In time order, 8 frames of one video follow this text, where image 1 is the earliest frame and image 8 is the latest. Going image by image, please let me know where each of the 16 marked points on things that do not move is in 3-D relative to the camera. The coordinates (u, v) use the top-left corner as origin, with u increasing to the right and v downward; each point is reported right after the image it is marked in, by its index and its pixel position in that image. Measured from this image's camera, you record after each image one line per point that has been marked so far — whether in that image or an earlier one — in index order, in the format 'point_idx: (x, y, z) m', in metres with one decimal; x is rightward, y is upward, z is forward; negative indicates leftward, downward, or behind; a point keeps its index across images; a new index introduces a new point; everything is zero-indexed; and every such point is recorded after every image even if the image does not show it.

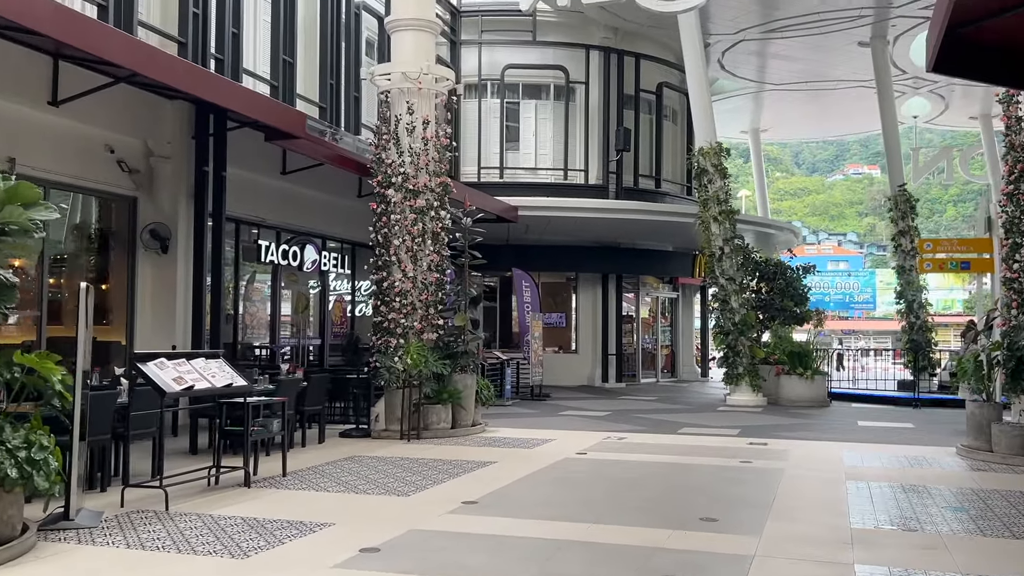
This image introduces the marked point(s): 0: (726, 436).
0: (+2.6, -1.8, +10.5) m
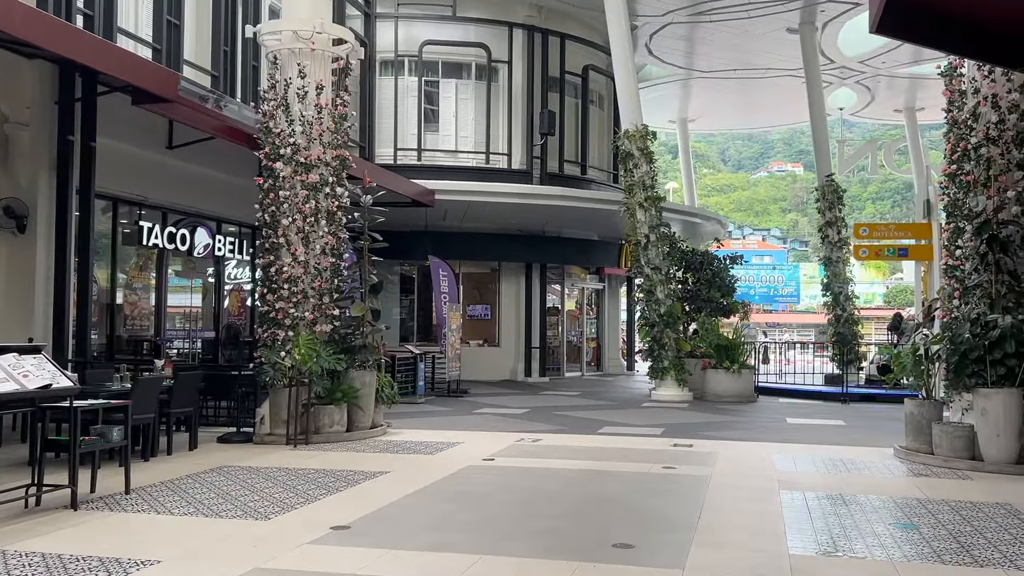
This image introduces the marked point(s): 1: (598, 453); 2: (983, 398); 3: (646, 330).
0: (+1.5, -1.6, +9.7) m
1: (+0.8, -1.6, +8.6) m
2: (+4.0, -0.9, +7.4) m
3: (+2.4, -0.7, +15.5) m
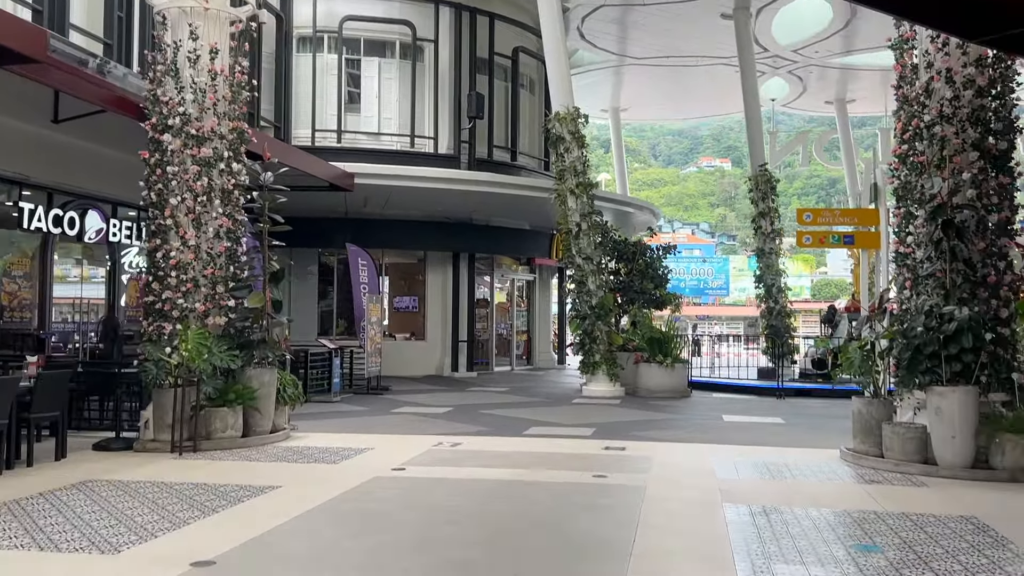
0: (+0.7, -1.5, +8.9) m
1: (+0.1, -1.5, +7.8) m
2: (+3.3, -0.9, +6.9) m
3: (+1.1, -0.6, +14.8) m
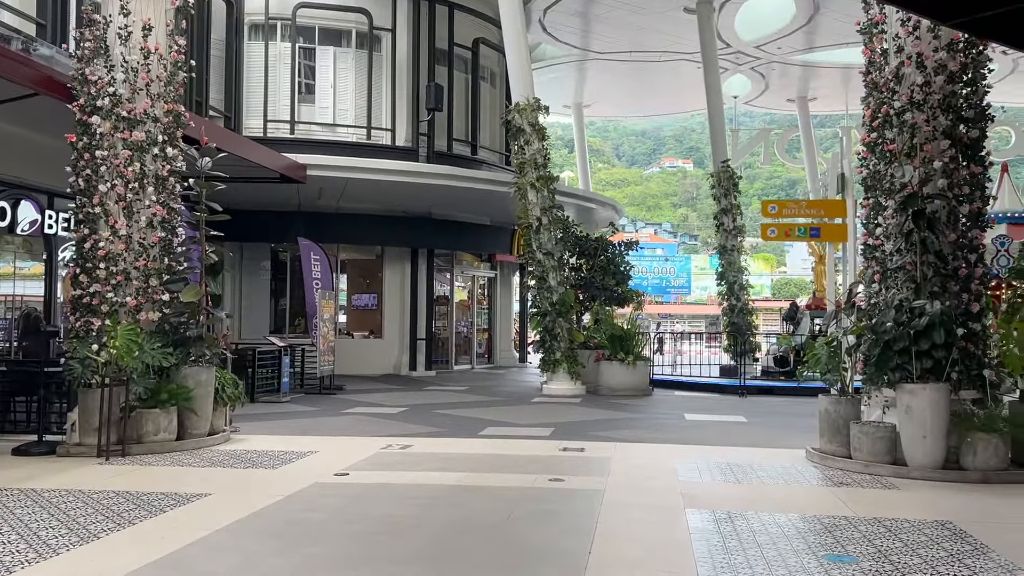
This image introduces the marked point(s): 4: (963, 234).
0: (+0.2, -1.5, +8.5) m
1: (-0.3, -1.5, +7.3) m
2: (+3.0, -0.8, +6.6) m
3: (+0.4, -0.5, +14.4) m
4: (+3.6, +0.4, +6.9) m
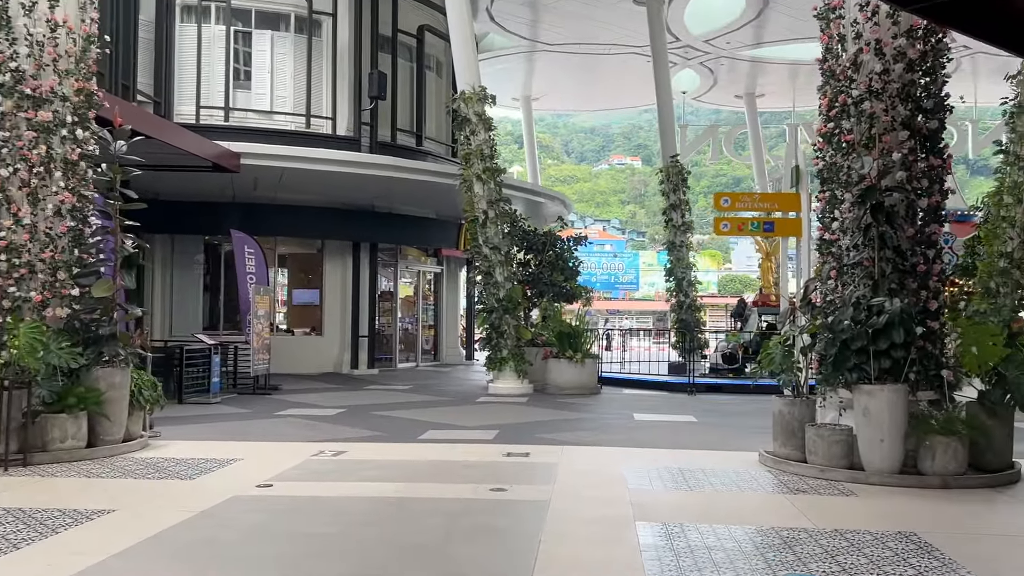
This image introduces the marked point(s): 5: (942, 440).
0: (-0.3, -1.4, +8.0) m
1: (-0.8, -1.4, +6.8) m
2: (+2.5, -0.8, +6.3) m
3: (-0.5, -0.5, +13.9) m
4: (+3.1, +0.5, +6.7) m
5: (+3.0, -1.1, +6.2) m
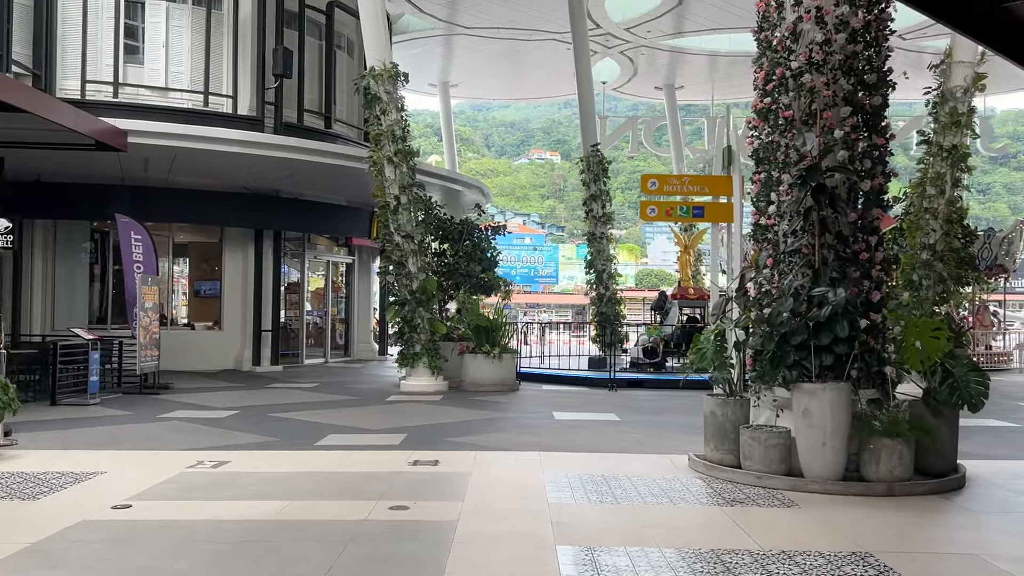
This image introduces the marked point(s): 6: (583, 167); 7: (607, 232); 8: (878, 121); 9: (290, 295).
0: (-1.1, -1.3, +7.2) m
1: (-1.4, -1.3, +6.0) m
2: (+1.9, -0.7, +5.7) m
3: (-1.8, -0.3, +13.1) m
4: (+2.5, +0.5, +6.2) m
5: (+2.4, -1.0, +5.7) m
6: (+1.5, +2.6, +18.8) m
7: (+2.1, +1.2, +18.9) m
8: (+2.6, +1.2, +6.2) m
9: (-4.5, -0.1, +17.7) m
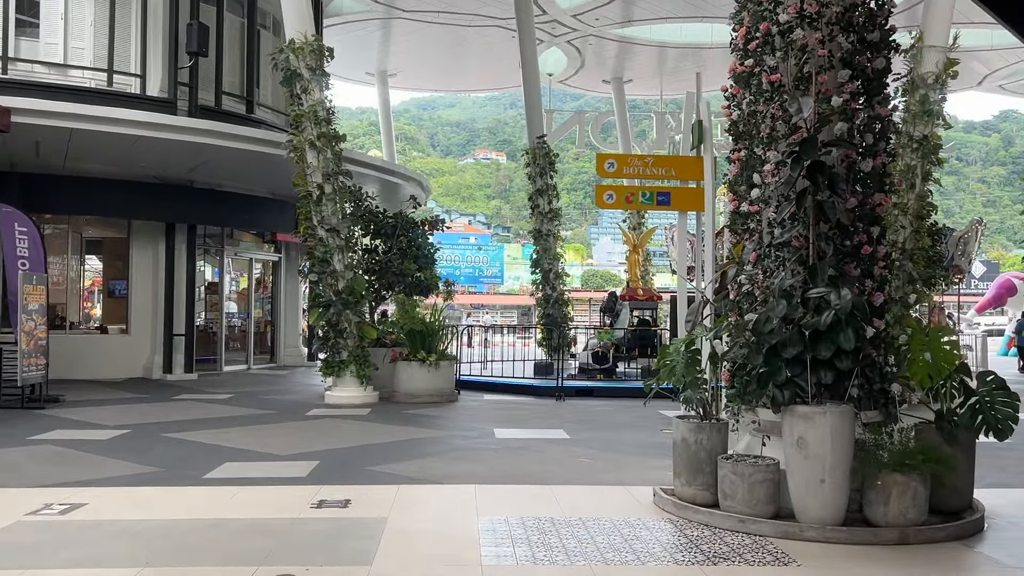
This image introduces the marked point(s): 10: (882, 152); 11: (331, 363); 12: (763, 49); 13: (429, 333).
0: (-1.6, -1.3, +6.0) m
1: (-1.8, -1.3, +4.7) m
2: (+1.5, -0.7, +4.6) m
3: (-2.6, -0.3, +11.8) m
4: (+2.1, +0.5, +5.1) m
5: (+2.1, -1.0, +4.6) m
6: (+0.3, +2.6, +17.7) m
7: (+0.9, +1.2, +17.8) m
8: (+2.2, +1.2, +5.2) m
9: (-5.6, -0.1, +16.2) m
10: (+2.2, +0.8, +5.2) m
11: (-2.4, -1.0, +11.7) m
12: (+1.5, +1.4, +5.2) m
13: (-1.2, -0.6, +12.3) m
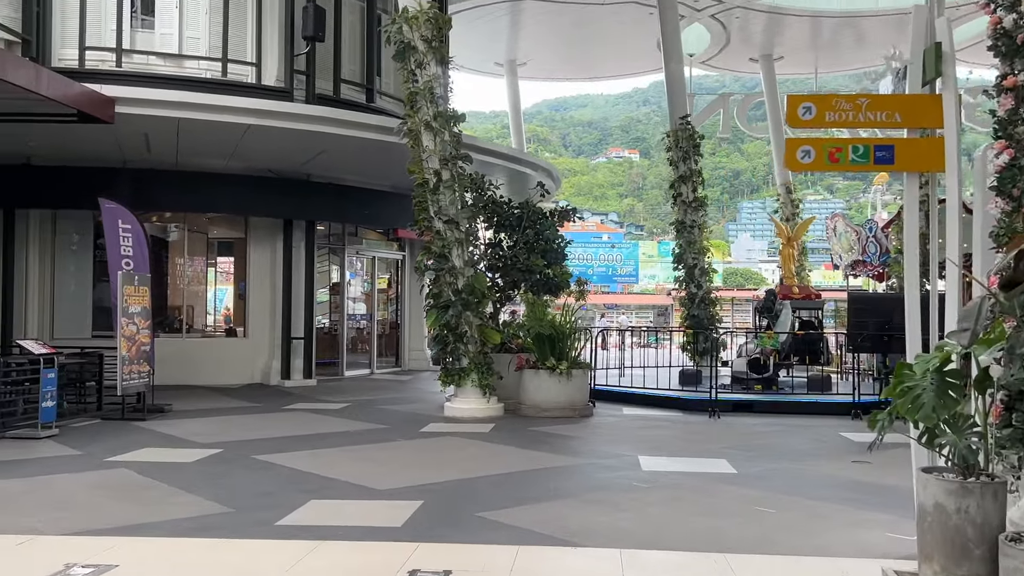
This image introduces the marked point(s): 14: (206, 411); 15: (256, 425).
0: (-0.8, -1.3, +4.6) m
1: (-1.2, -1.3, +3.4) m
2: (+2.1, -0.7, +2.8) m
3: (-0.9, -0.3, +10.5) m
4: (+2.7, +0.6, +3.2) m
5: (+2.6, -1.0, +2.7) m
6: (+2.9, +2.7, +15.9) m
7: (+3.4, +1.3, +16.0) m
8: (+2.8, +1.2, +3.3) m
9: (-3.2, -0.1, +15.3) m
10: (+2.8, +0.8, +3.2) m
11: (-0.7, -1.0, +10.4) m
12: (+2.2, +1.5, +3.4) m
13: (+0.6, -0.6, +10.8) m
14: (-3.8, -1.5, +10.7) m
15: (-2.8, -1.5, +9.7) m
